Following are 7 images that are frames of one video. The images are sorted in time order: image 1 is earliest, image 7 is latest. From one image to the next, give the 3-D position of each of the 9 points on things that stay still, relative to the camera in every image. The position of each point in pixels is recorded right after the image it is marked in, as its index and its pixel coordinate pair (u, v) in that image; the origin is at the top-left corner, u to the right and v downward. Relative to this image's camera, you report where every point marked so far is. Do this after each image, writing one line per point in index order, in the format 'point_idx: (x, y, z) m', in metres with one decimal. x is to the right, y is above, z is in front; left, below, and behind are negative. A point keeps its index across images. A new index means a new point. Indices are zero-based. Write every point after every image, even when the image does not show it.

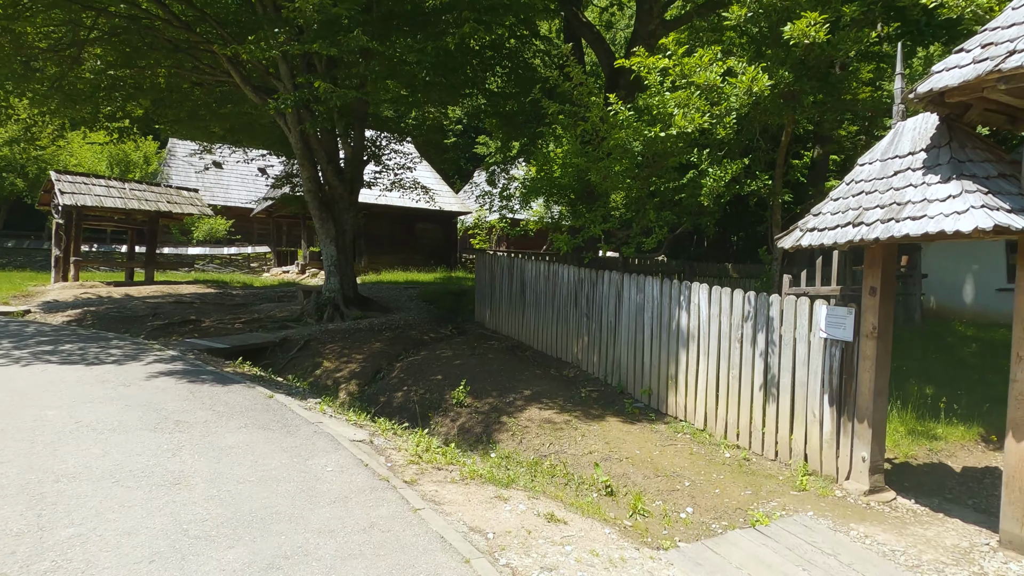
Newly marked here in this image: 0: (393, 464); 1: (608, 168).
0: (-0.9, -1.3, +4.8) m
1: (+1.2, +1.5, +8.3) m
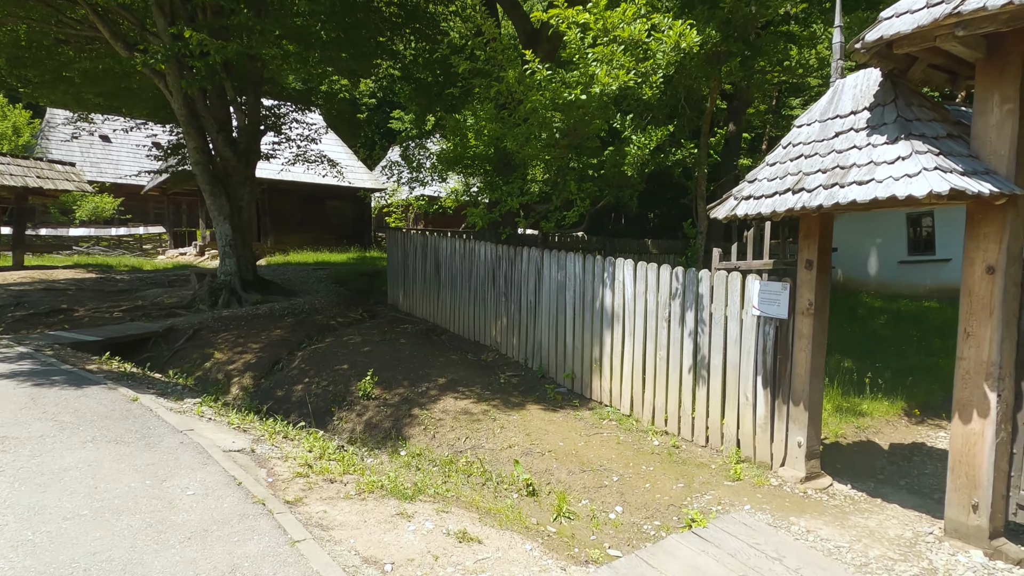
0: (-1.4, -1.2, +4.0) m
1: (+0.1, +1.8, +7.6) m
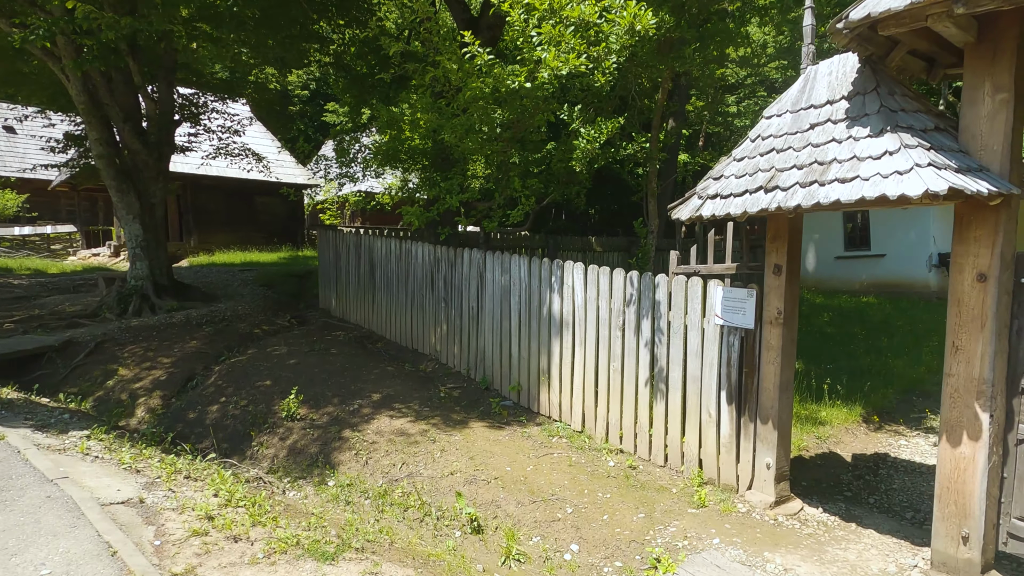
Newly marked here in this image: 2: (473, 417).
0: (-1.7, -1.3, +3.3) m
1: (-0.5, +1.7, +7.0) m
2: (-0.4, -1.3, +6.5) m
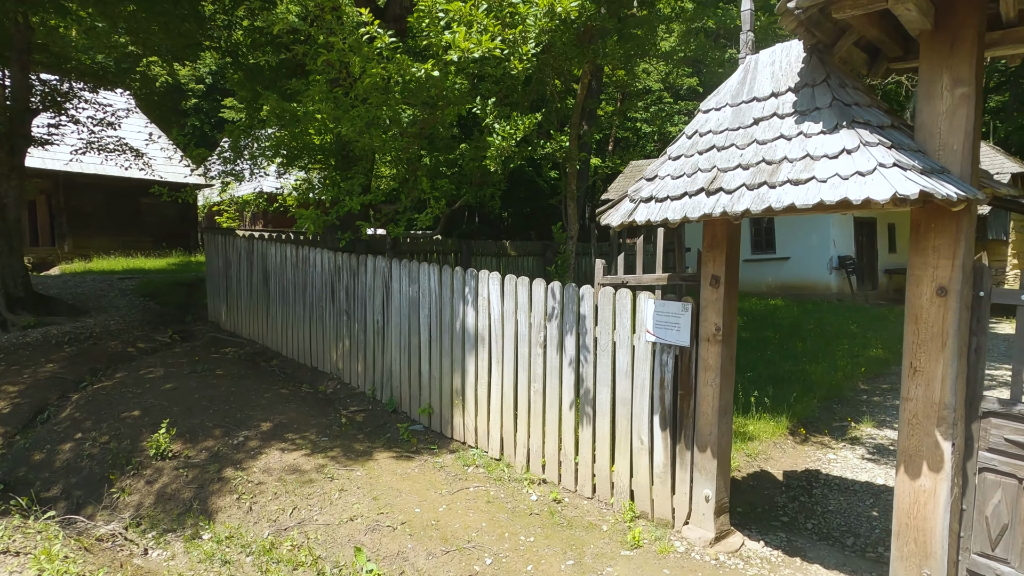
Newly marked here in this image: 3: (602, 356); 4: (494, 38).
0: (-2.1, -1.4, +2.4) m
1: (-1.4, +1.6, +6.3) m
2: (-1.2, -1.4, +5.8) m
3: (+0.6, -0.5, +4.6) m
4: (-0.2, +2.4, +6.4) m
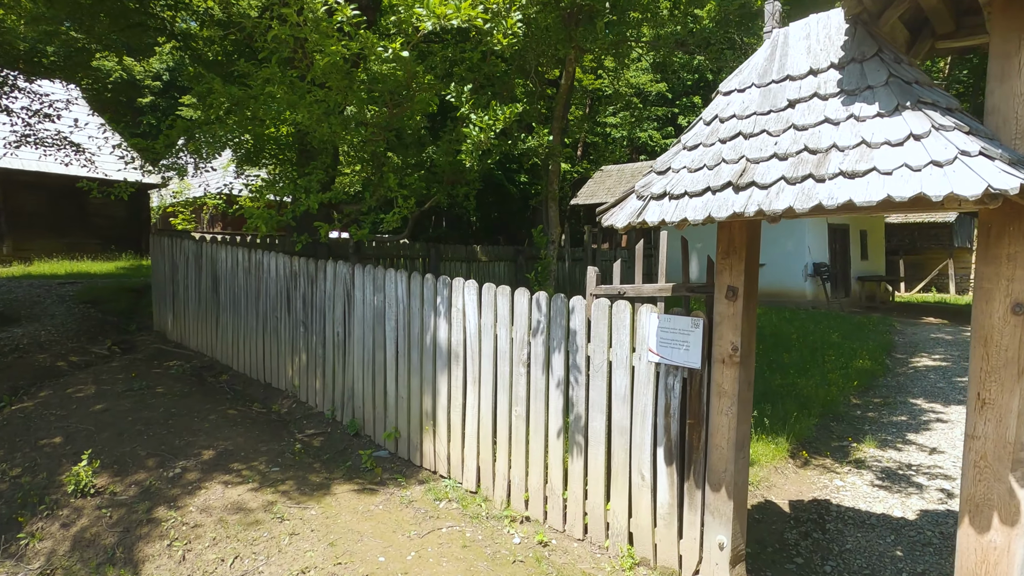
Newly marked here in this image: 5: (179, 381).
0: (-2.1, -1.4, +1.7) m
1: (-1.6, +1.5, +5.6) m
2: (-1.4, -1.5, +5.1) m
3: (+0.5, -0.5, +4.0) m
4: (-0.4, +2.3, +5.8) m
5: (-3.6, -1.0, +7.3) m
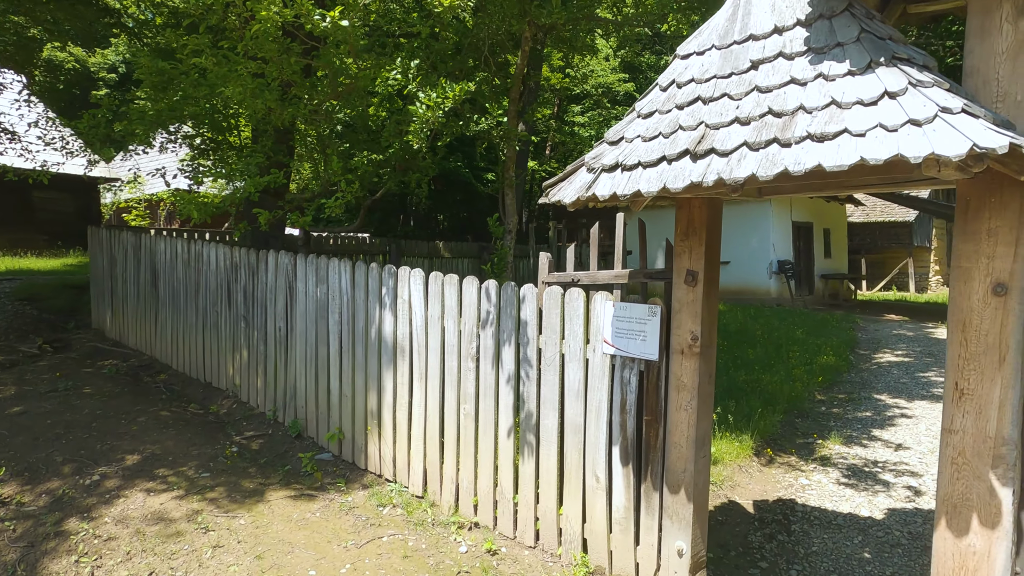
0: (-2.3, -1.3, +1.3) m
1: (-2.0, +1.6, +5.2) m
2: (-1.7, -1.4, +4.7) m
3: (+0.2, -0.5, +3.7) m
4: (-0.8, +2.4, +5.5) m
5: (-4.1, -0.9, +6.8) m
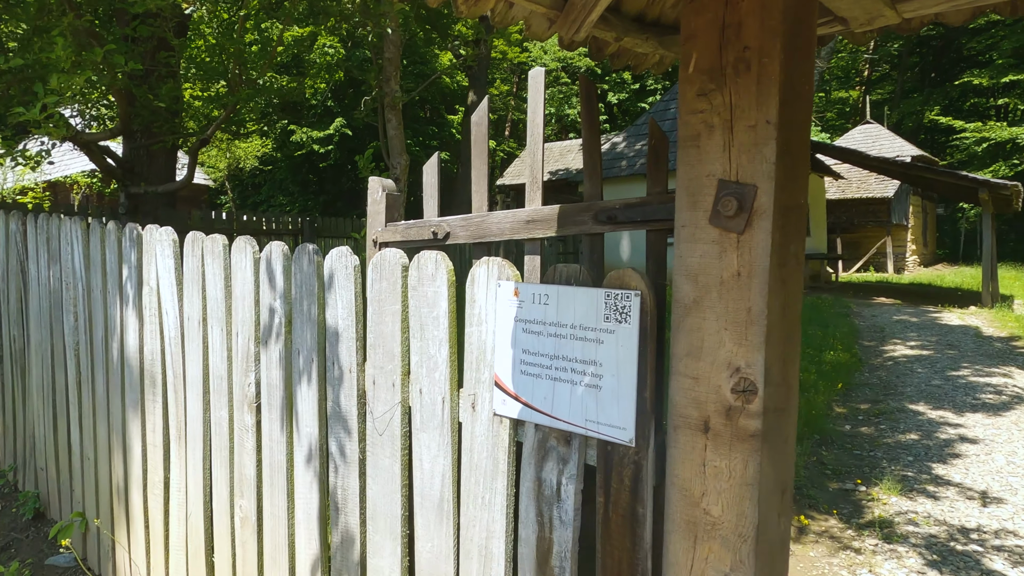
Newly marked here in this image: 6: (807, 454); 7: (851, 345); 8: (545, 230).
0: (-2.7, -1.3, -0.9) m
1: (-2.6, +1.6, +2.9) m
2: (-2.3, -1.3, +2.5) m
3: (-0.3, -0.4, +1.6) m
4: (-1.4, +2.5, +3.3) m
5: (-4.8, -0.9, +4.4) m
6: (+2.0, -1.1, +4.5) m
7: (+4.1, -0.7, +8.1) m
8: (+0.1, +0.2, +1.8) m
